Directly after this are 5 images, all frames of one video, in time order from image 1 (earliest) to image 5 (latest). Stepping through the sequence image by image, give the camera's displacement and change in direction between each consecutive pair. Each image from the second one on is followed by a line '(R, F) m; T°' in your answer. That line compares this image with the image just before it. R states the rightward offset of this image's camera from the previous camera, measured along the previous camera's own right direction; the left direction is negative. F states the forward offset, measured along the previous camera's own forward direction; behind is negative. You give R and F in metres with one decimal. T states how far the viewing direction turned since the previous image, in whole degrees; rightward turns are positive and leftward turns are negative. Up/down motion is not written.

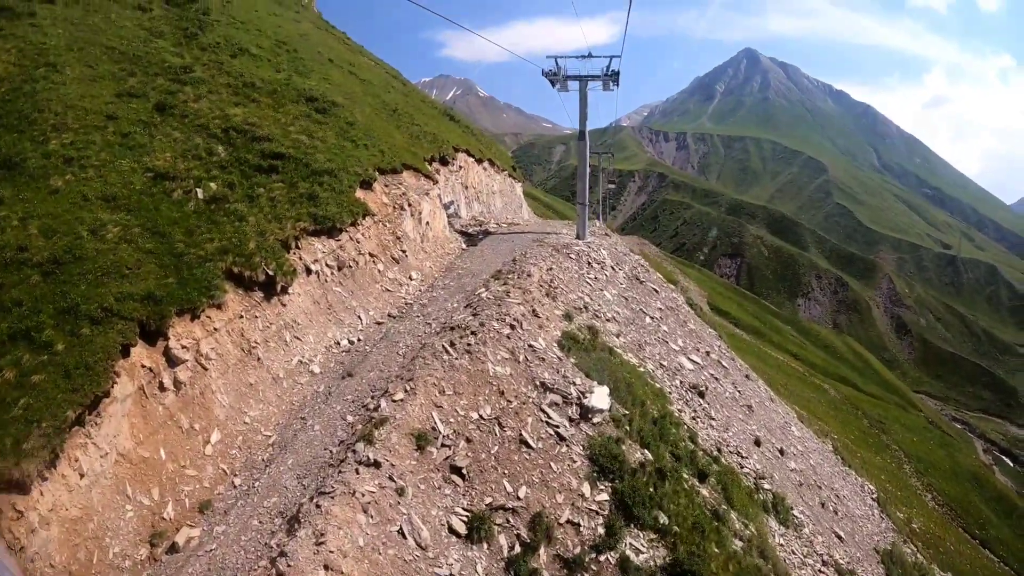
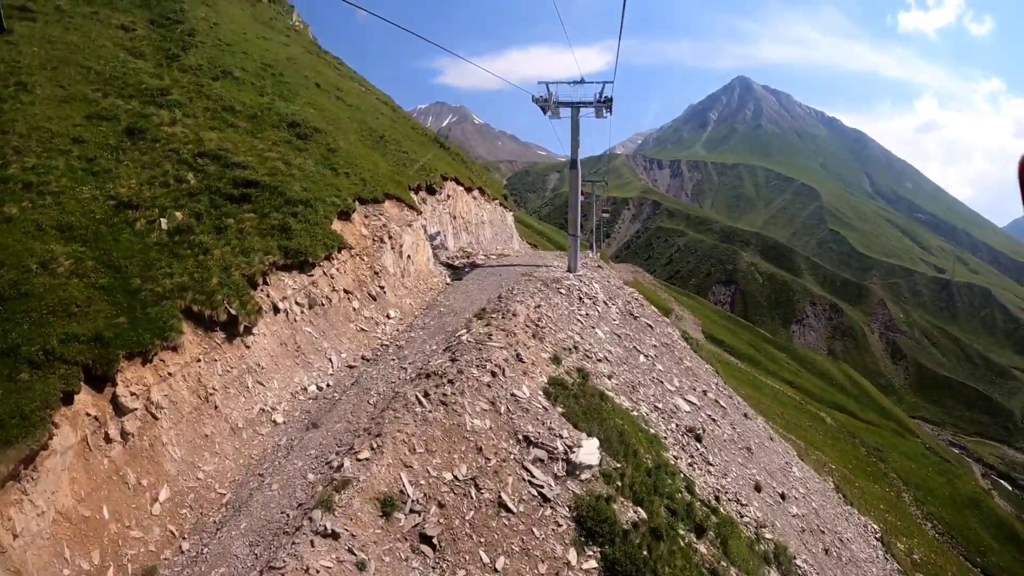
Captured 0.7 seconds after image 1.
(+0.4, +1.4) m; 0°
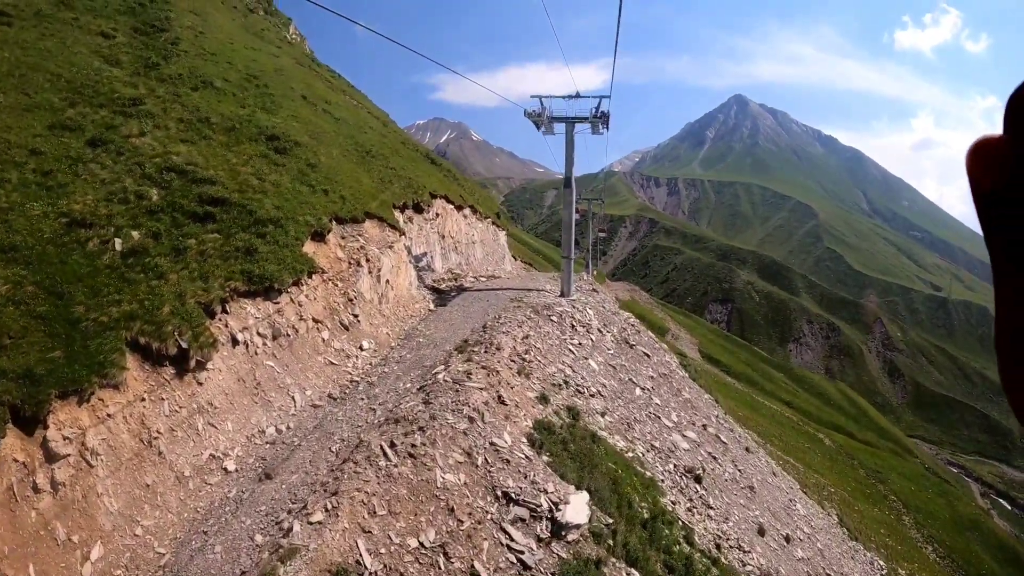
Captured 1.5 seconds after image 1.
(+0.4, +1.7) m; 0°
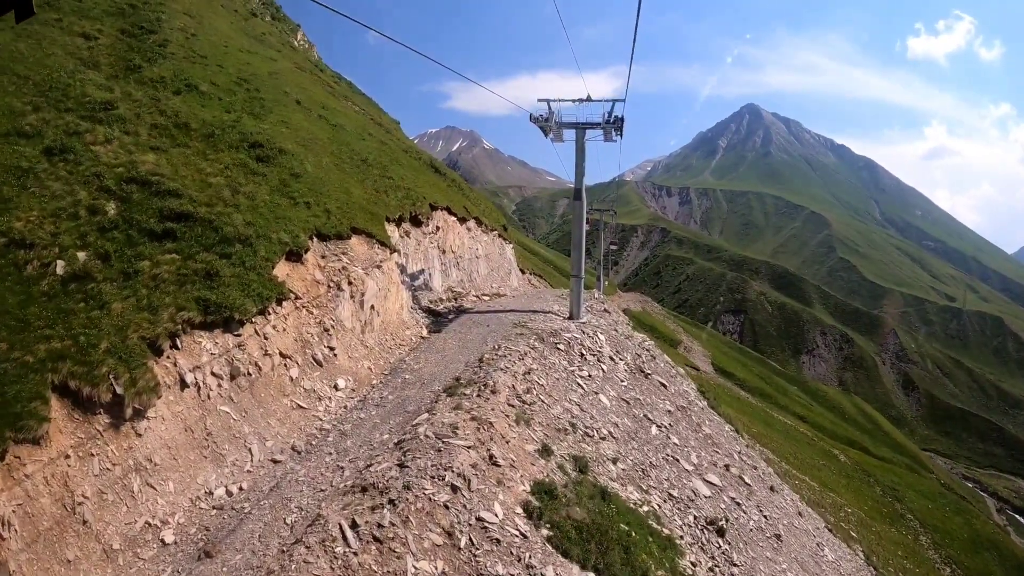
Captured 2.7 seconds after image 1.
(+0.3, +2.6) m; -1°
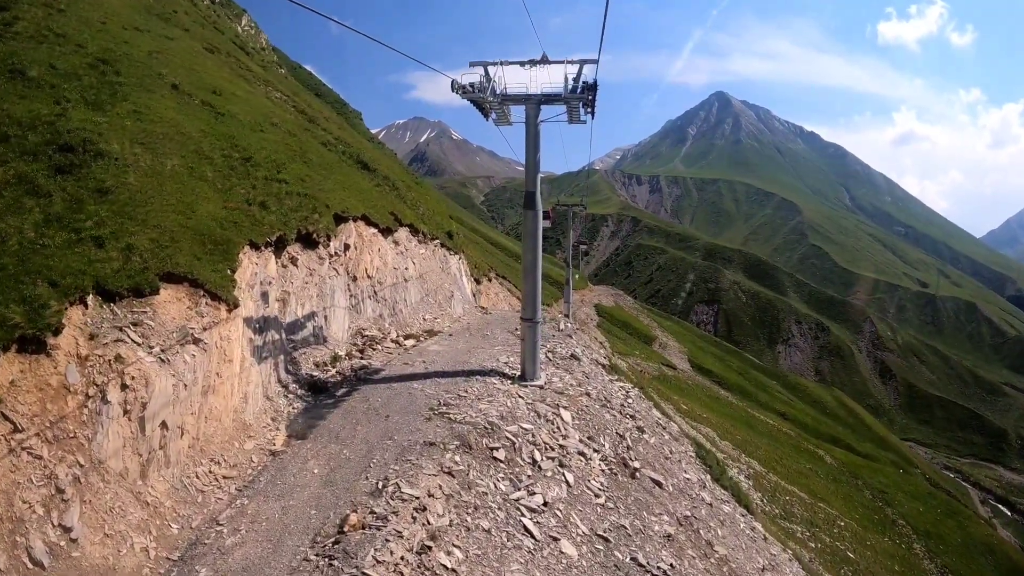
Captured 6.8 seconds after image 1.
(+1.7, +8.2) m; +2°
